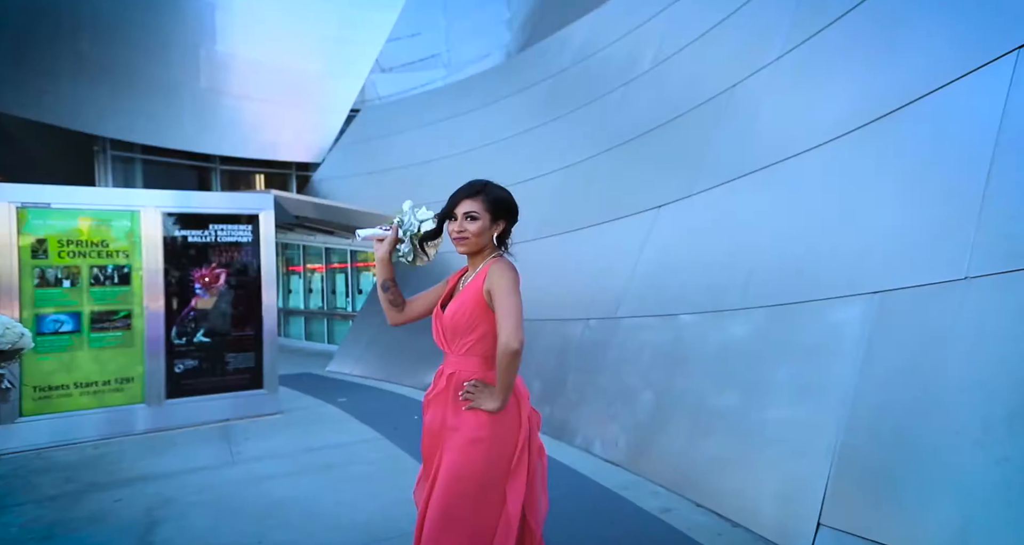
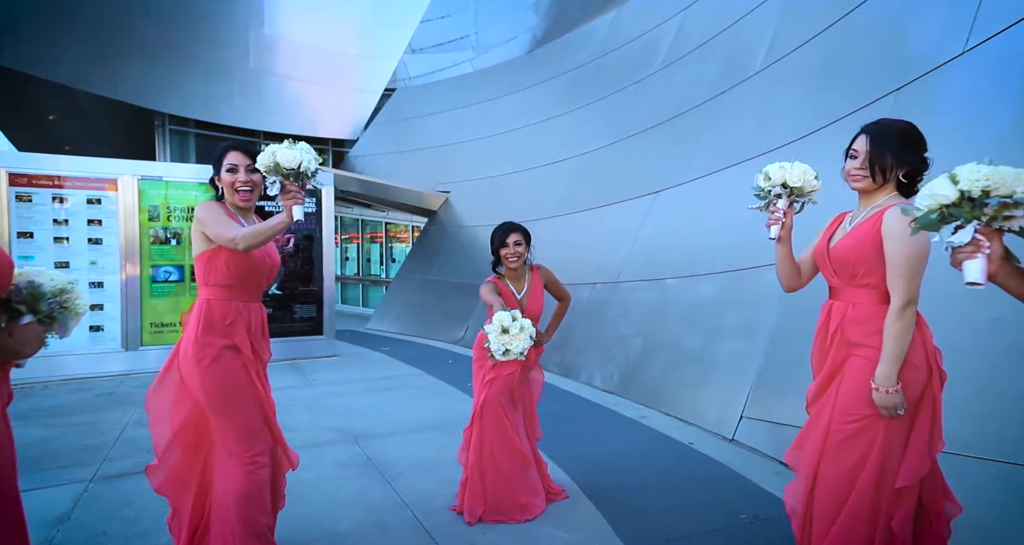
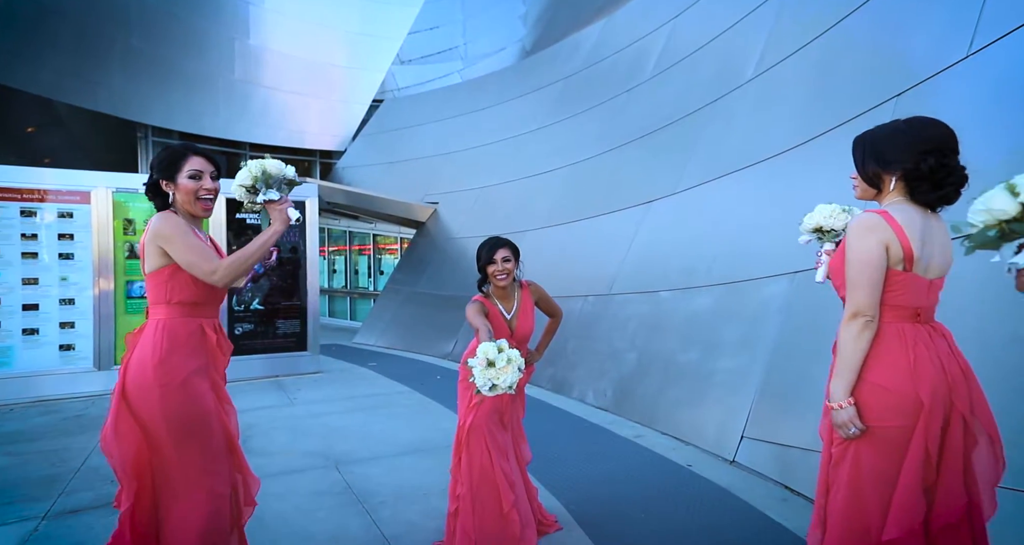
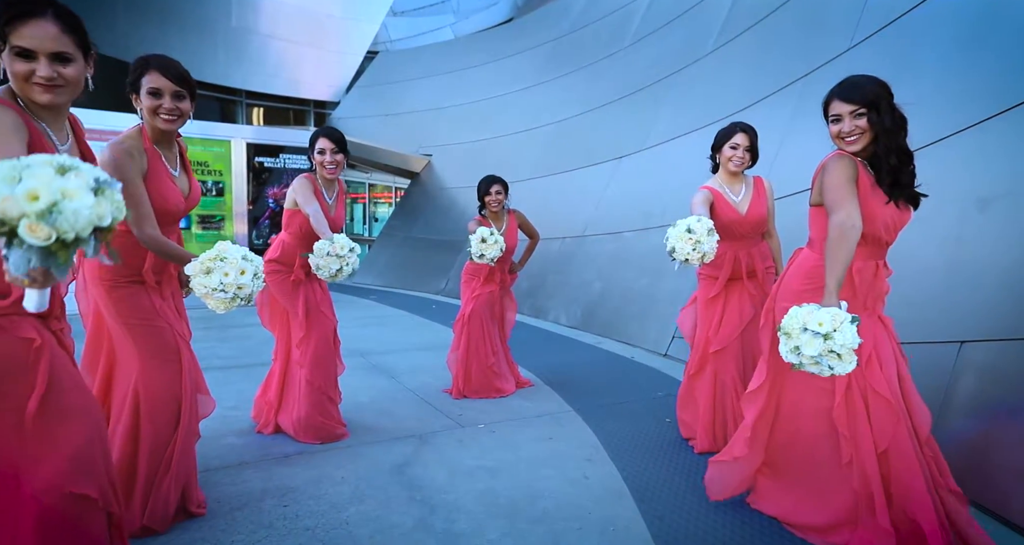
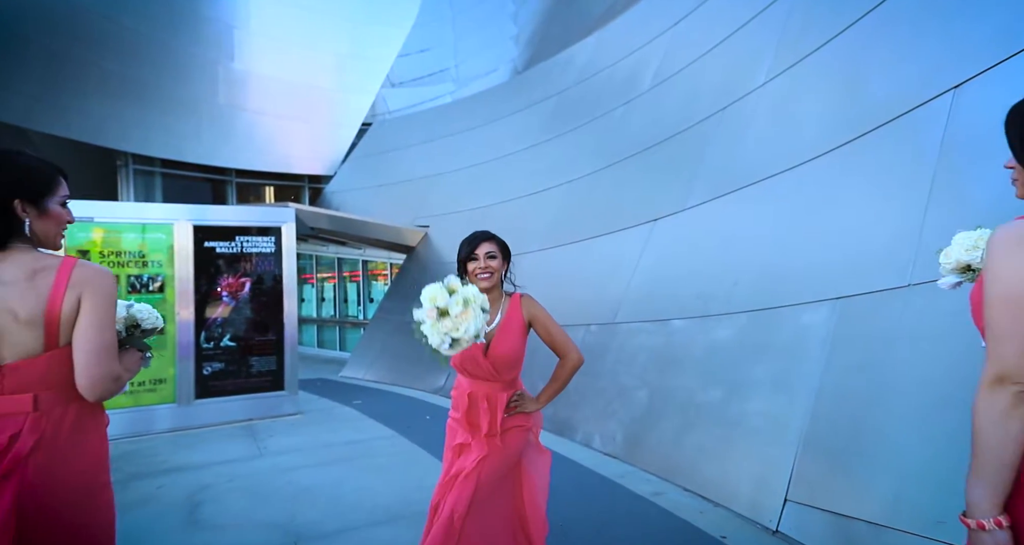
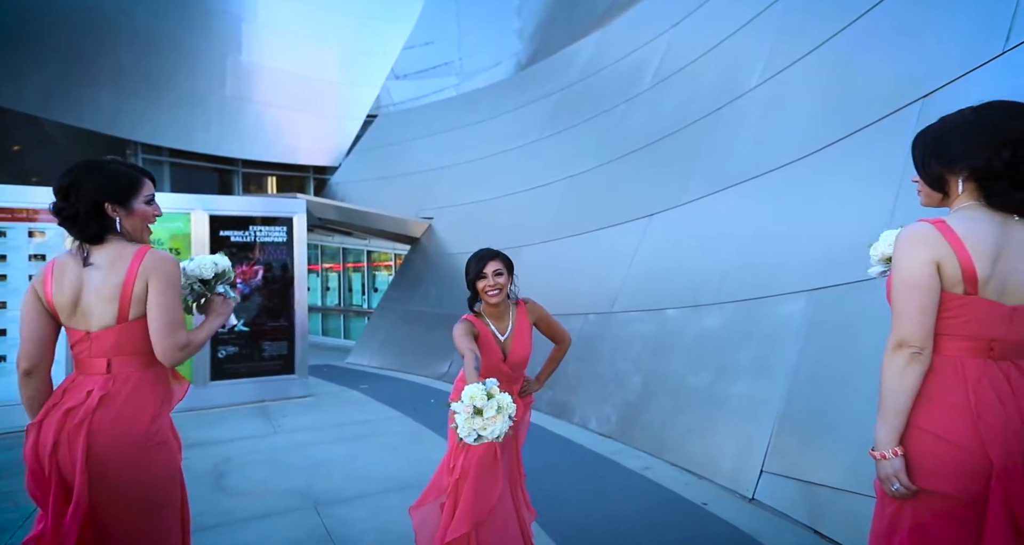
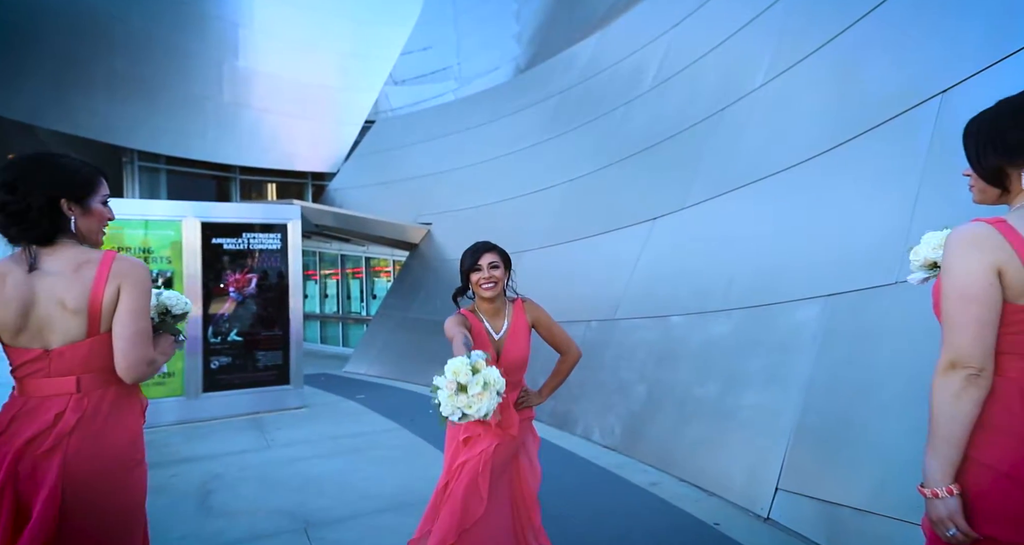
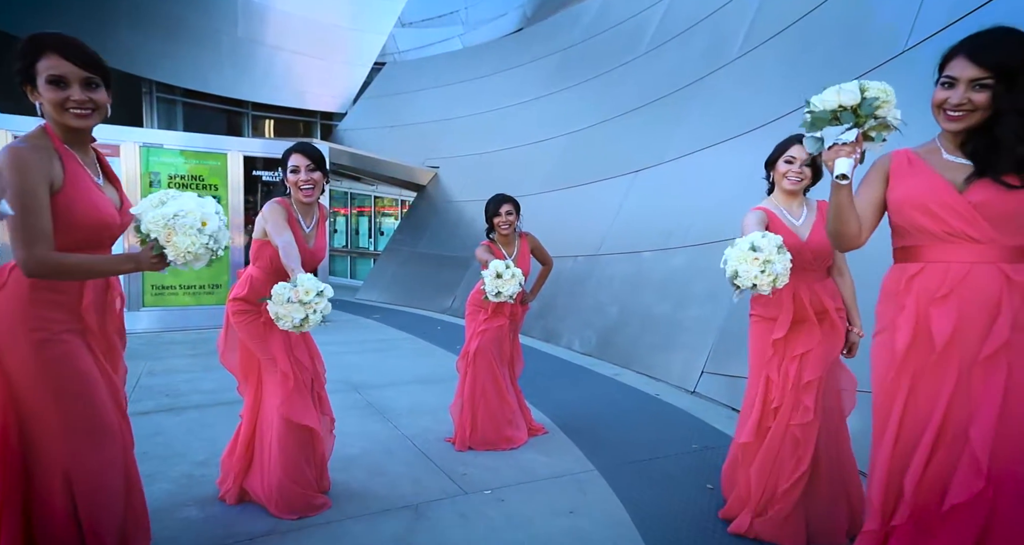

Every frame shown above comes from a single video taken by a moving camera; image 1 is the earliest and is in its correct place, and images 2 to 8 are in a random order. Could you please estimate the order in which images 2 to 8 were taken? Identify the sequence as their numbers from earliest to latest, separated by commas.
5, 7, 6, 3, 2, 8, 4
